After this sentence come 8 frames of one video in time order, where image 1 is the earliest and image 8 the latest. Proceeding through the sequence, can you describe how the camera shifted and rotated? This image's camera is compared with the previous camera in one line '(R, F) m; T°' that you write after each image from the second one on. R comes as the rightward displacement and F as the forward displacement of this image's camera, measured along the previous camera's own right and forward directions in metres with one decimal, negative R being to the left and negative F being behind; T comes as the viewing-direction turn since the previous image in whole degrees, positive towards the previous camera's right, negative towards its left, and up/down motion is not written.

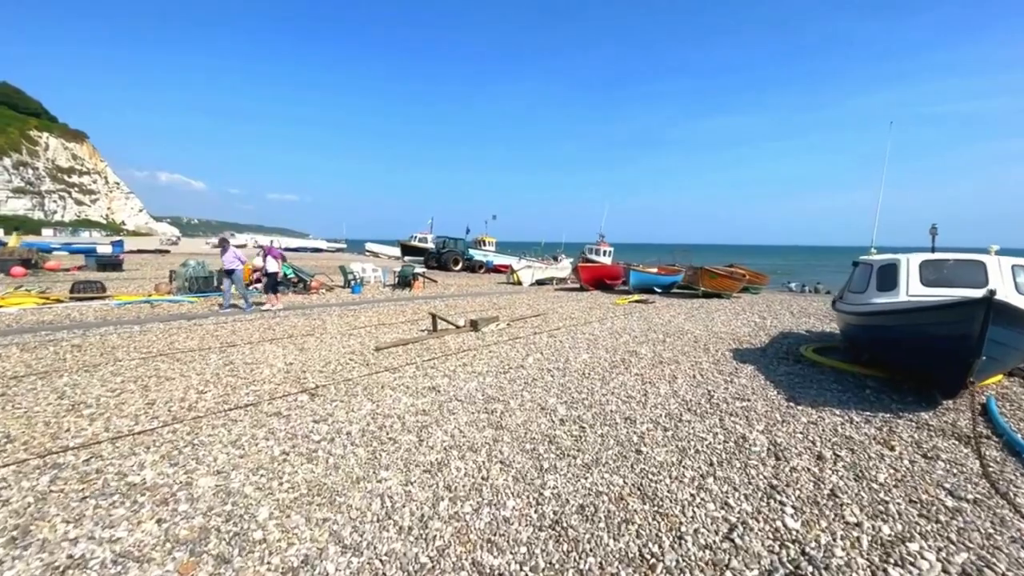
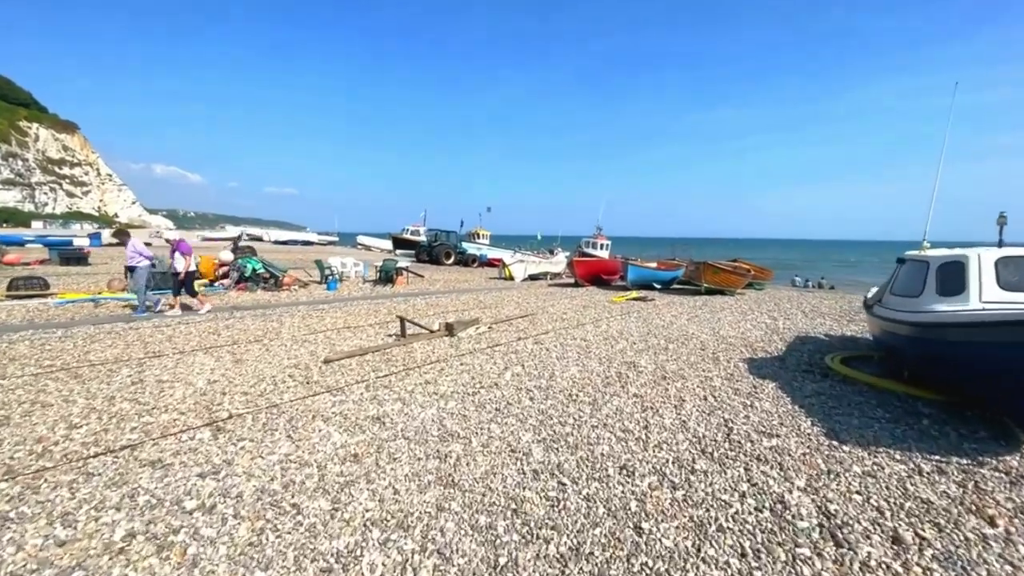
(+0.4, +1.4) m; 0°
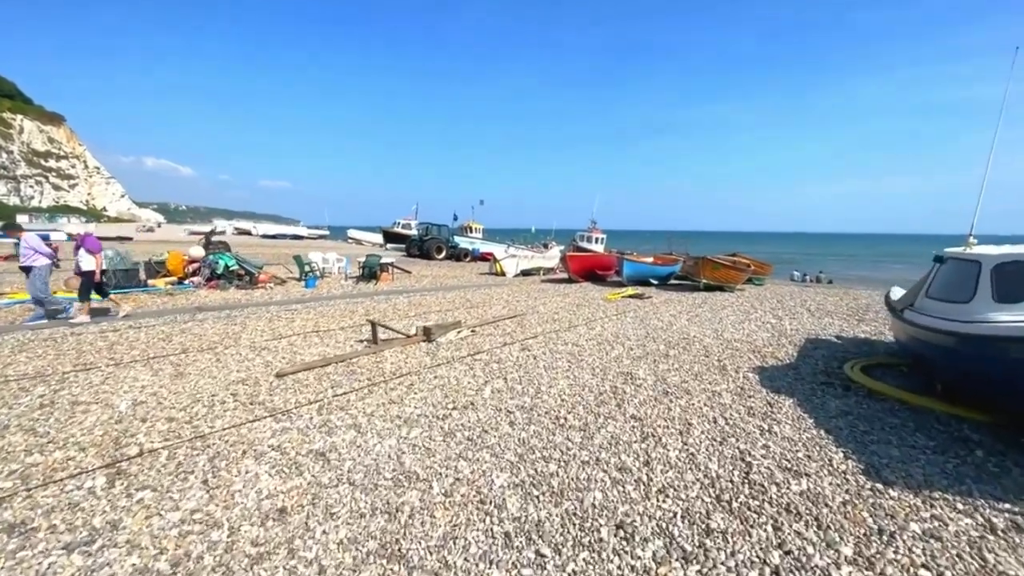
(+0.2, +0.9) m; +1°
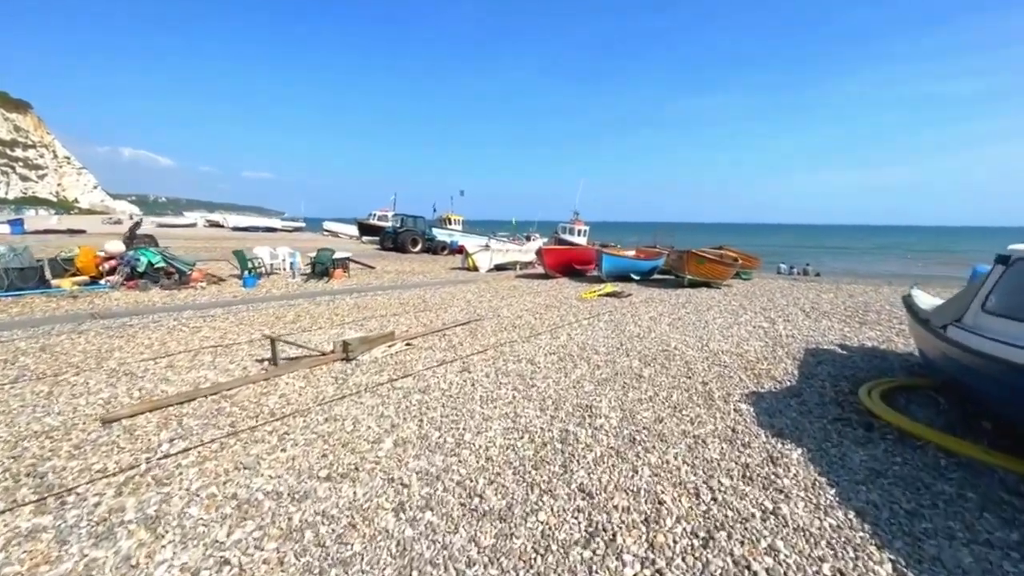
(+0.8, +1.7) m; +2°
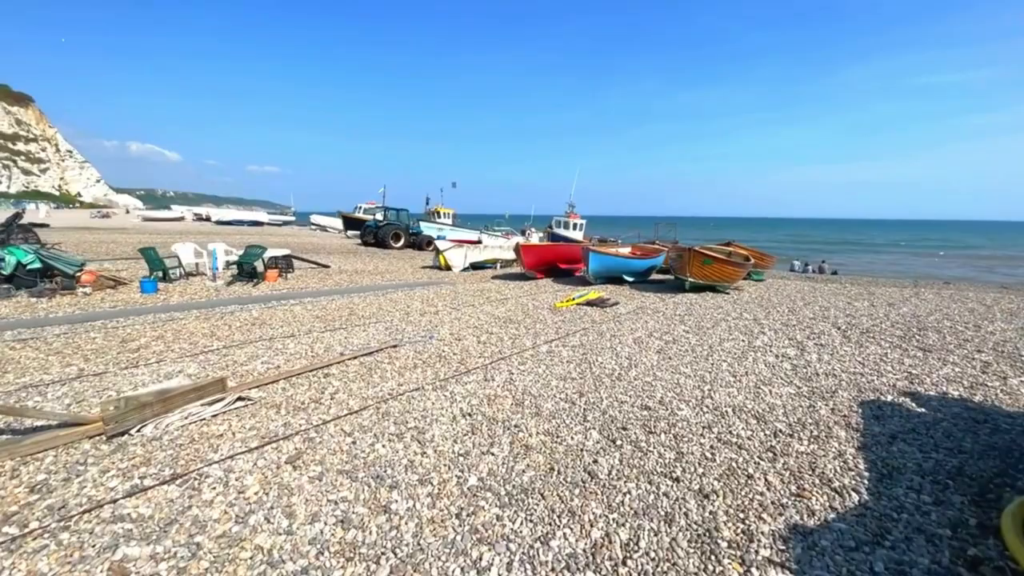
(+1.3, +2.9) m; -1°
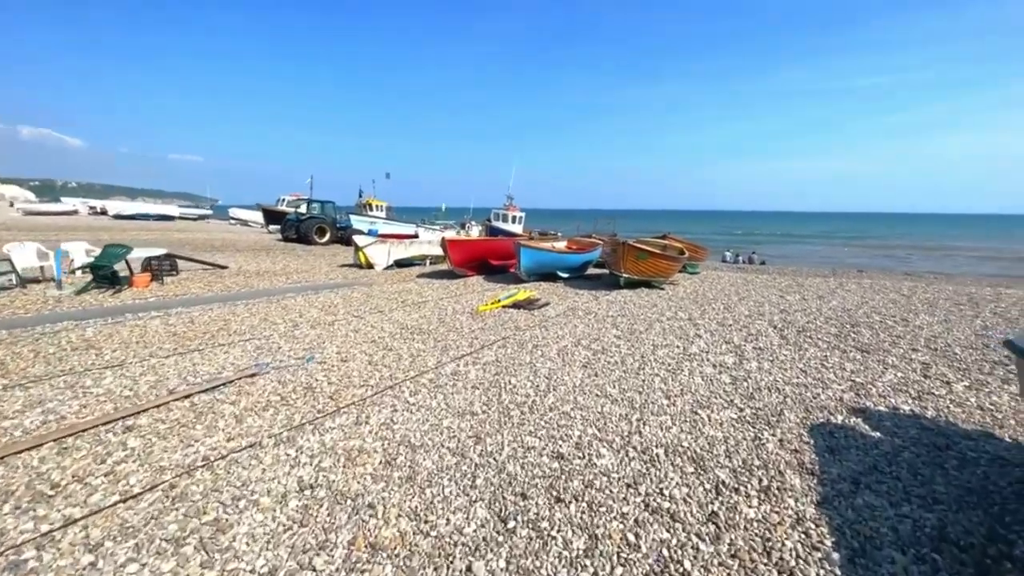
(+0.7, +1.3) m; +7°
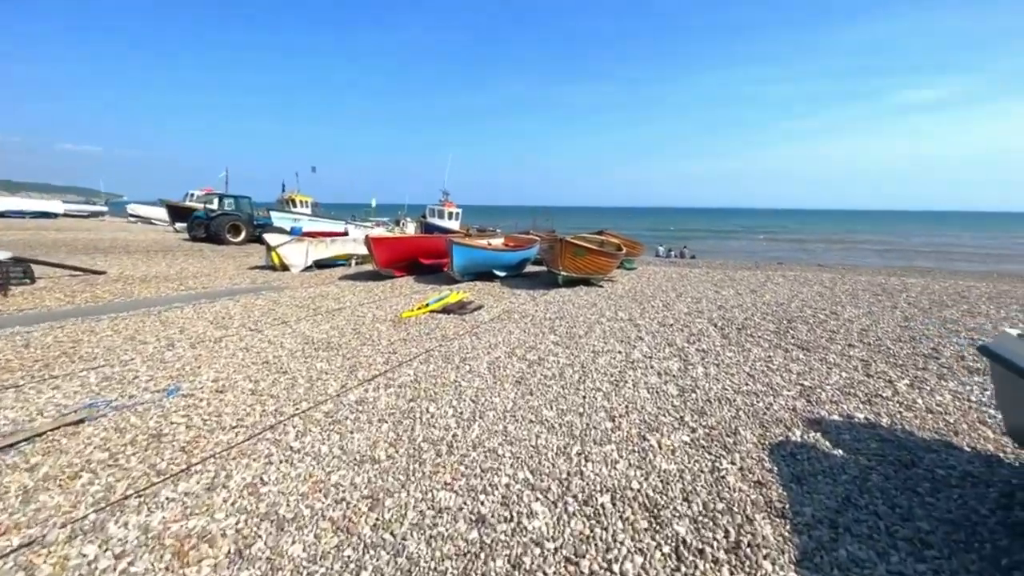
(+0.3, +1.0) m; +8°
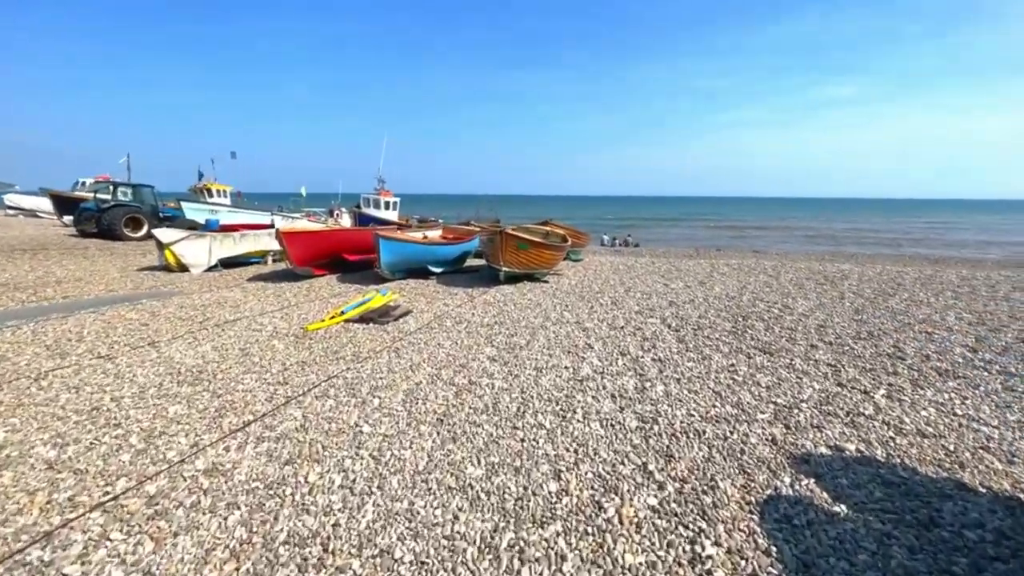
(+0.3, +1.2) m; +7°
